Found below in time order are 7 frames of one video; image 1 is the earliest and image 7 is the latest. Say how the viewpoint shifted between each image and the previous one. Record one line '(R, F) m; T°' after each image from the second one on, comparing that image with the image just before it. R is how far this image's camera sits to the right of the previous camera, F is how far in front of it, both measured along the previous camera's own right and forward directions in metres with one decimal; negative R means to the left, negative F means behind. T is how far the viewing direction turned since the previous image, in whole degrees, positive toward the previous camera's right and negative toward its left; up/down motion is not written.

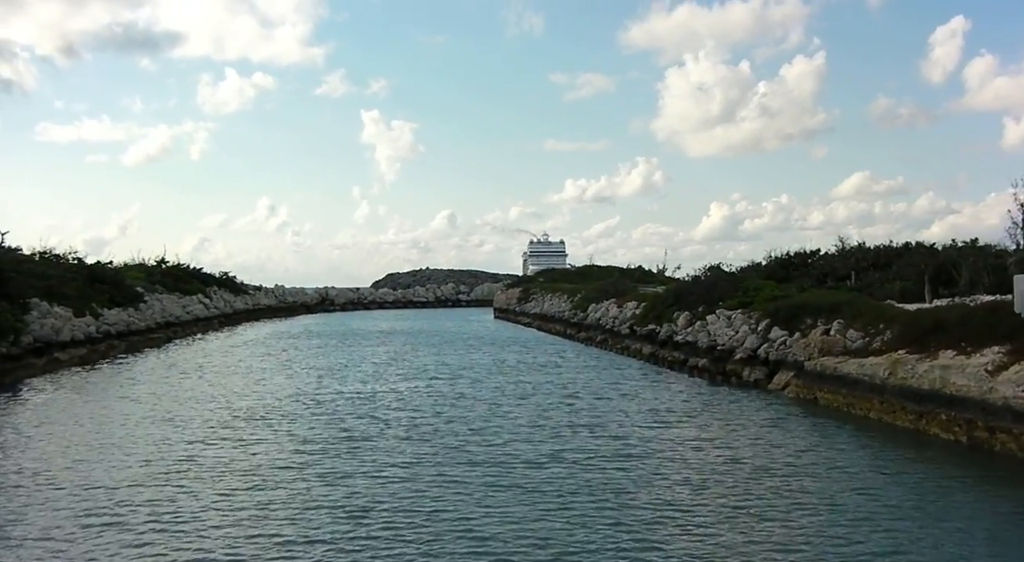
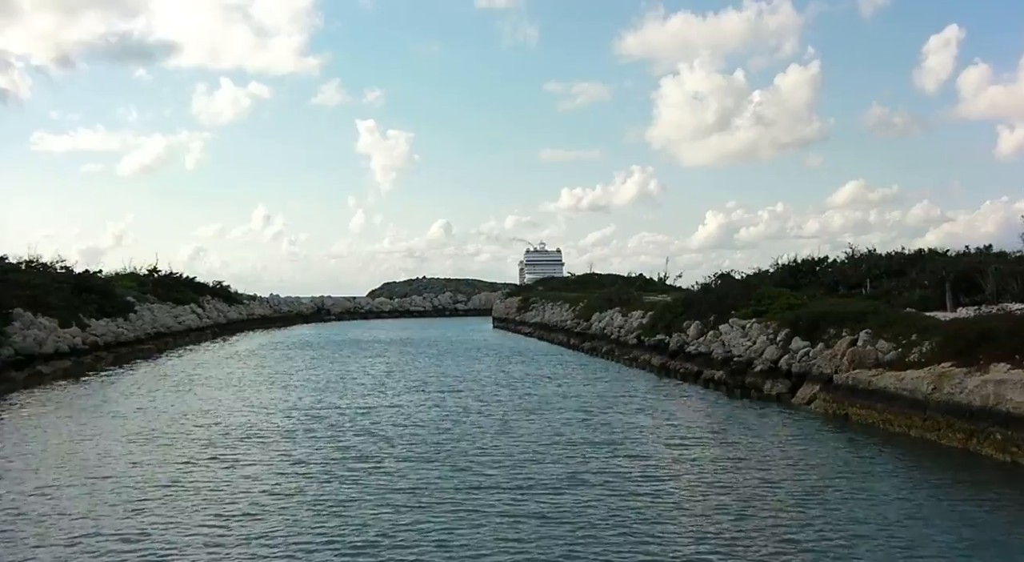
(-0.3, +1.5) m; 0°
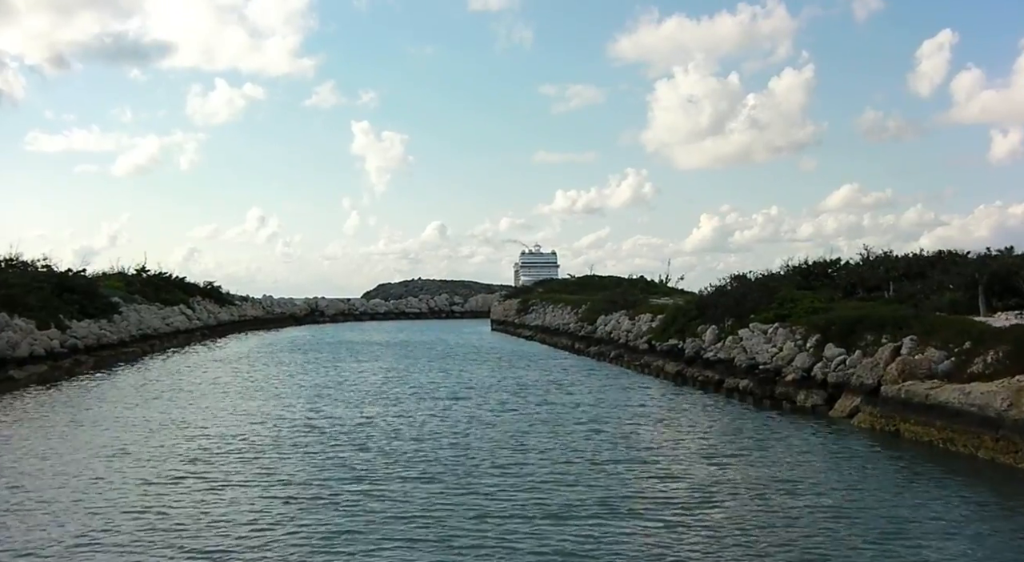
(-0.4, +2.2) m; 0°
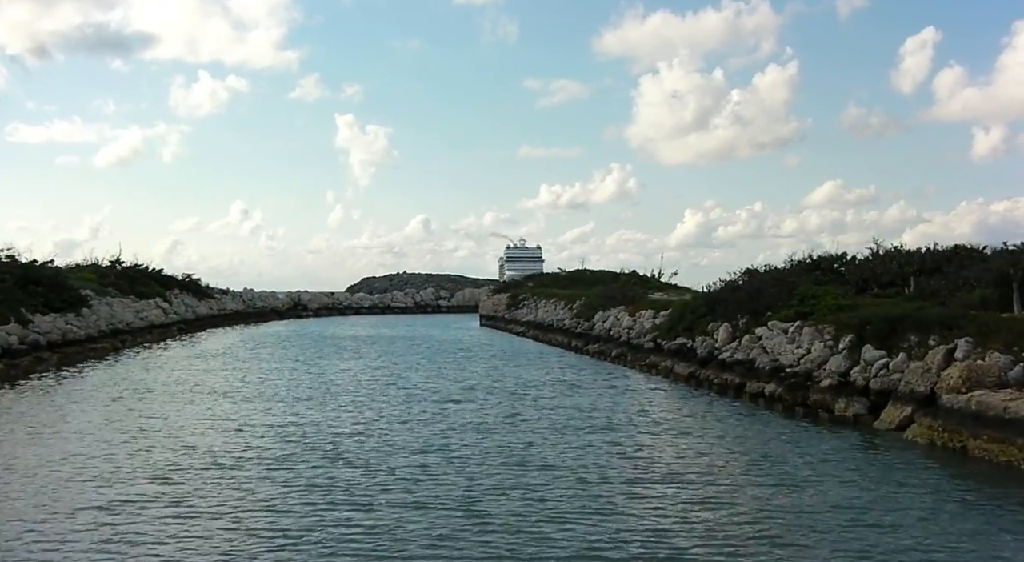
(-0.5, +2.6) m; +1°
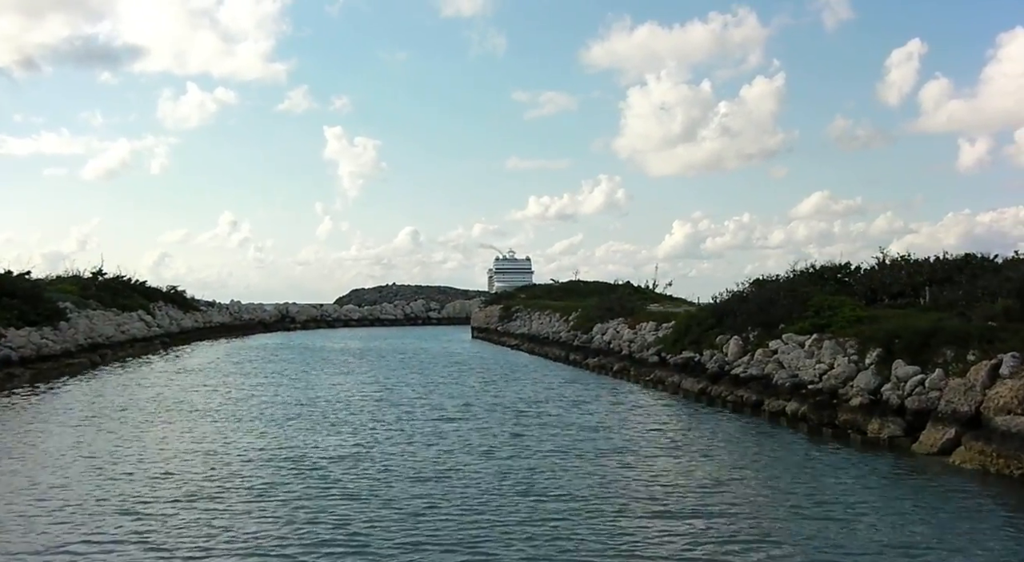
(-0.3, +1.7) m; +1°
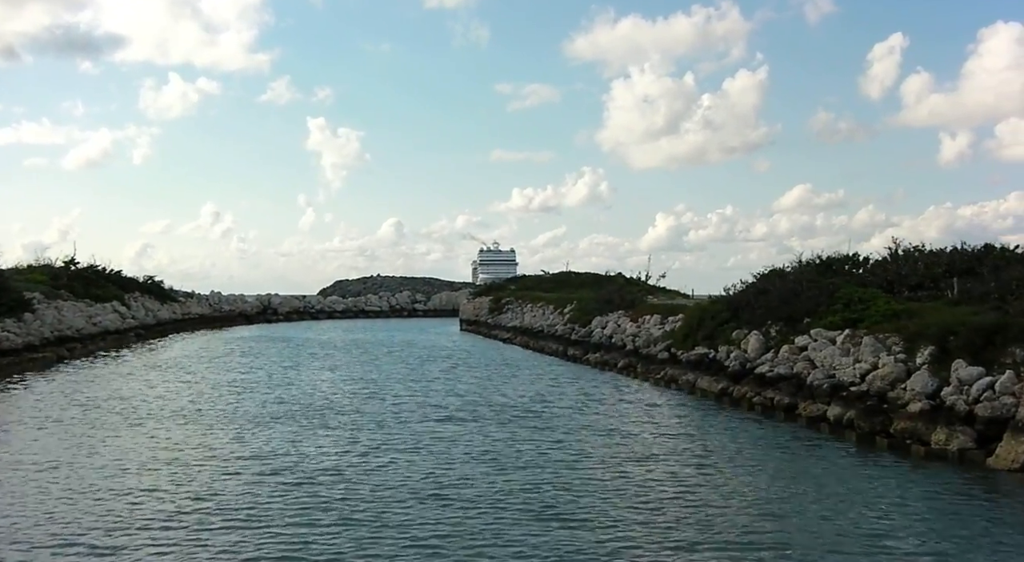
(-0.5, +2.6) m; +1°
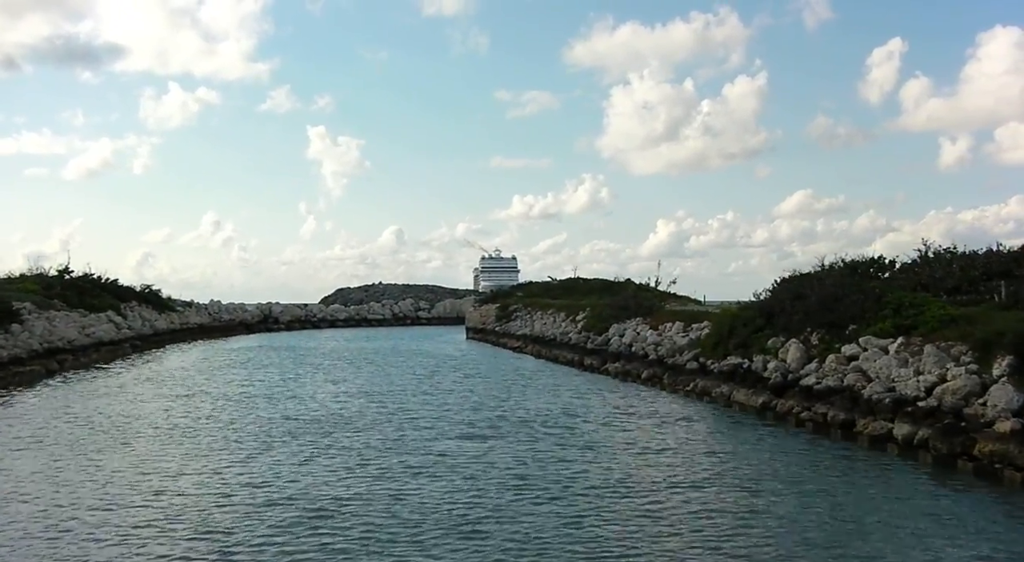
(-0.5, +2.1) m; 0°
